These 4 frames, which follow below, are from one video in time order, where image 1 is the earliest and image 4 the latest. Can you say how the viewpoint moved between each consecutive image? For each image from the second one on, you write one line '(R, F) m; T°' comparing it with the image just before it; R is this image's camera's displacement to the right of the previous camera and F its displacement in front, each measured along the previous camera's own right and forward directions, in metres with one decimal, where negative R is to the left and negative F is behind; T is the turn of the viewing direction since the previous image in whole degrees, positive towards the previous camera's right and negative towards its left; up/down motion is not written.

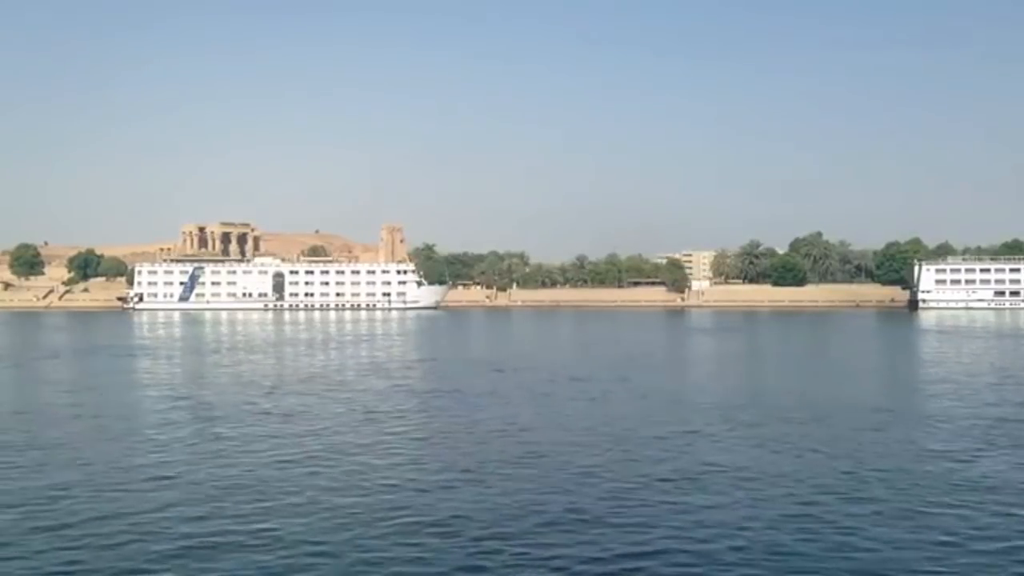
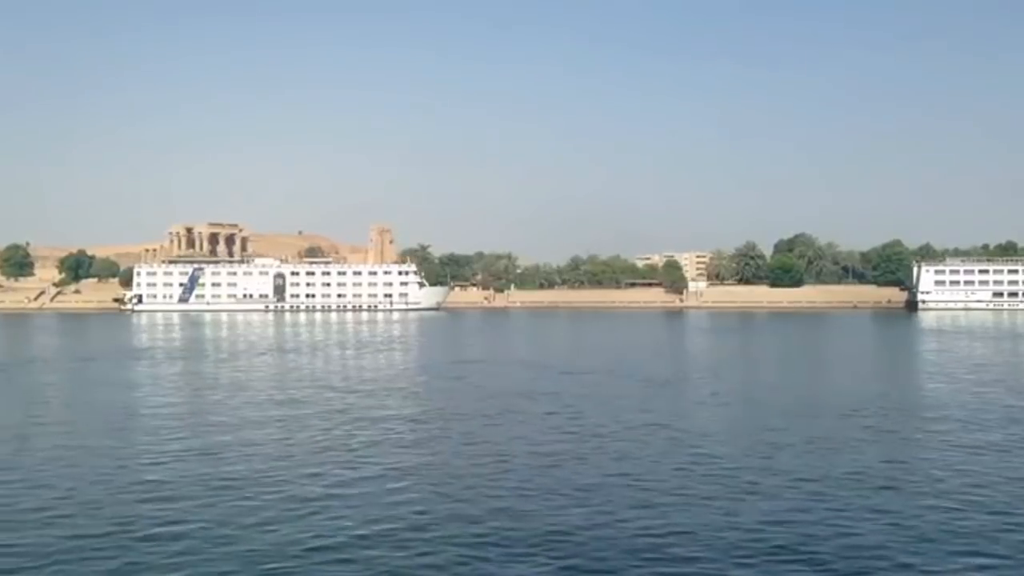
(-1.0, +0.1) m; +1°
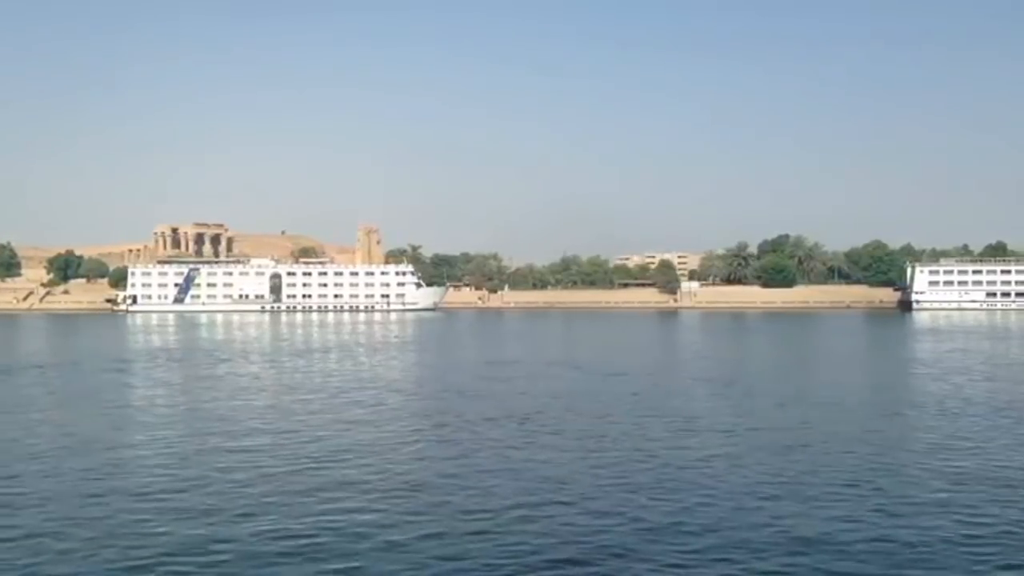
(-0.9, +0.1) m; +1°
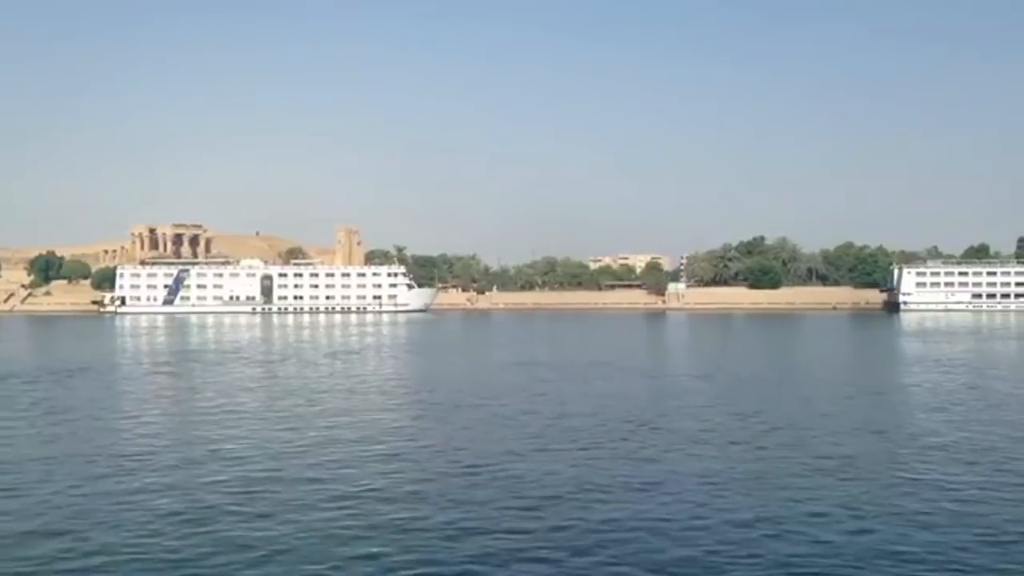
(-1.0, 0.0) m; +2°
